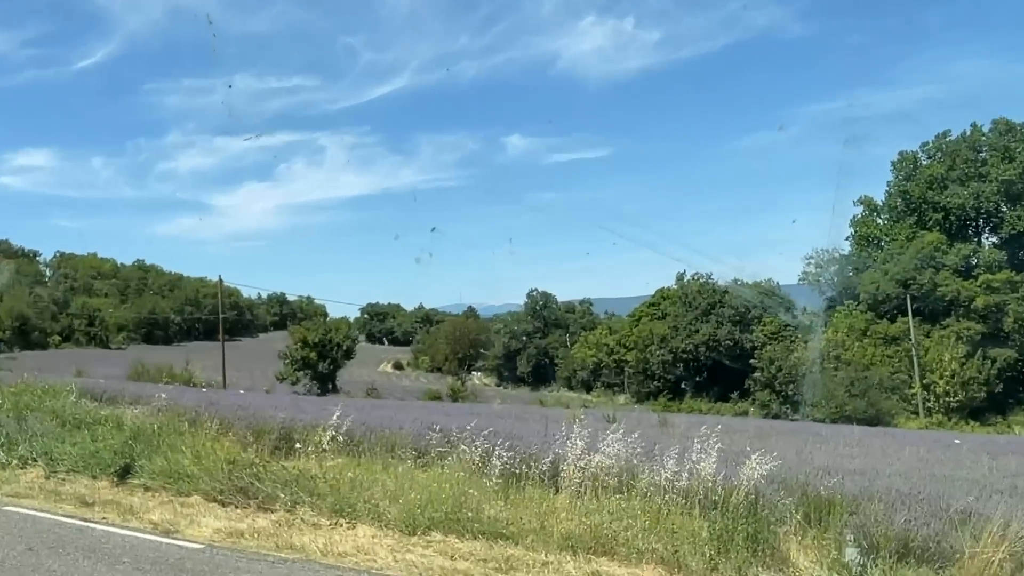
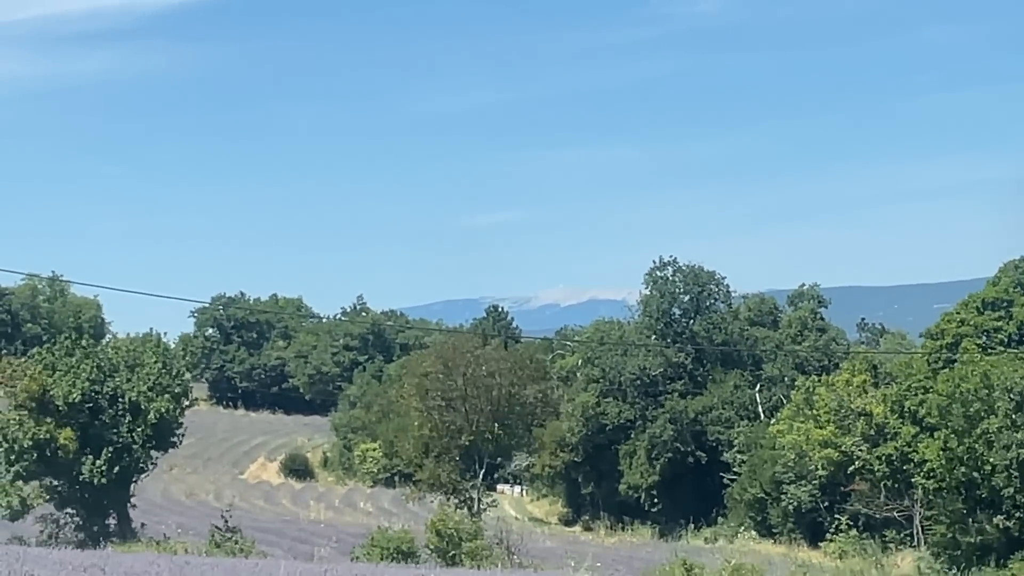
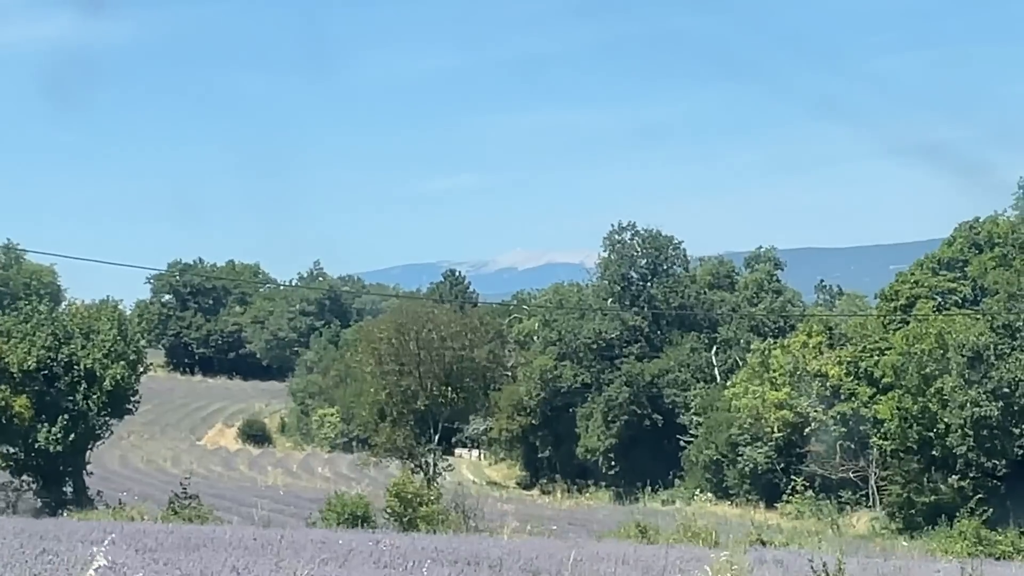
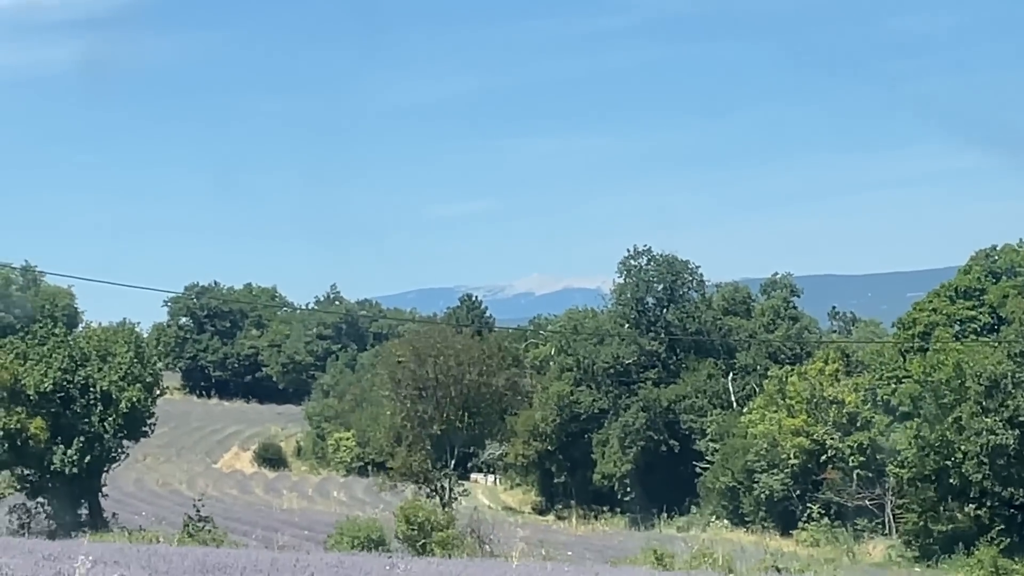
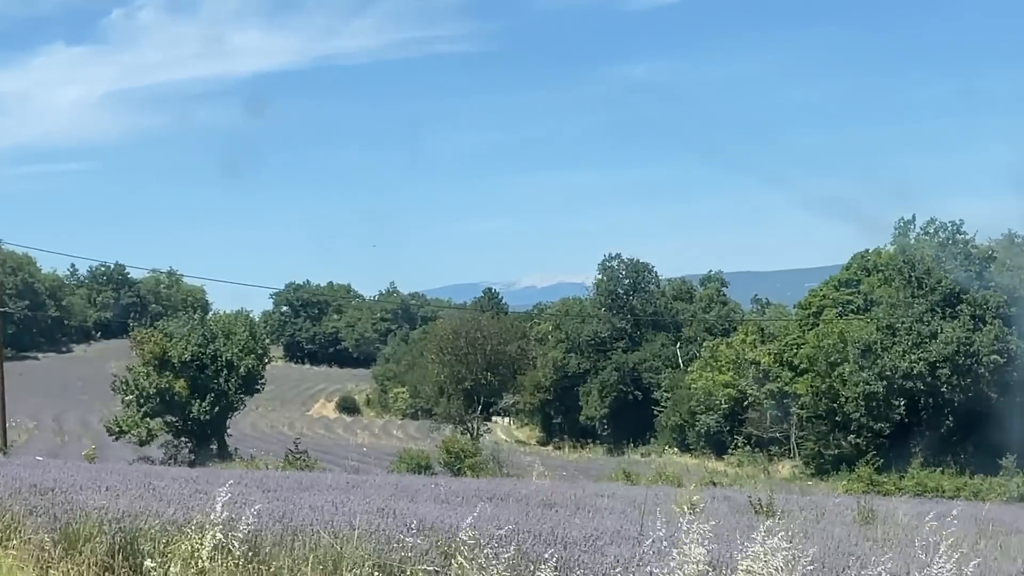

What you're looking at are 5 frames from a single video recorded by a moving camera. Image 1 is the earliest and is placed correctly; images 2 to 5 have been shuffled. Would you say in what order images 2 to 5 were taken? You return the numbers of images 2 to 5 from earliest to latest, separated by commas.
5, 3, 4, 2
